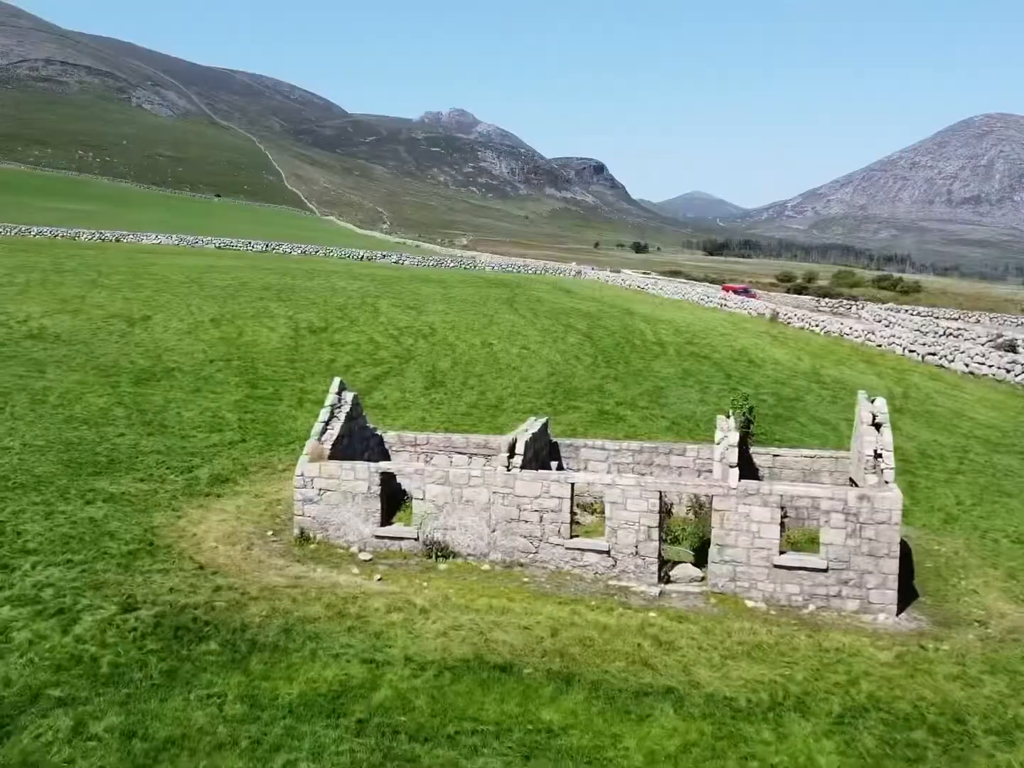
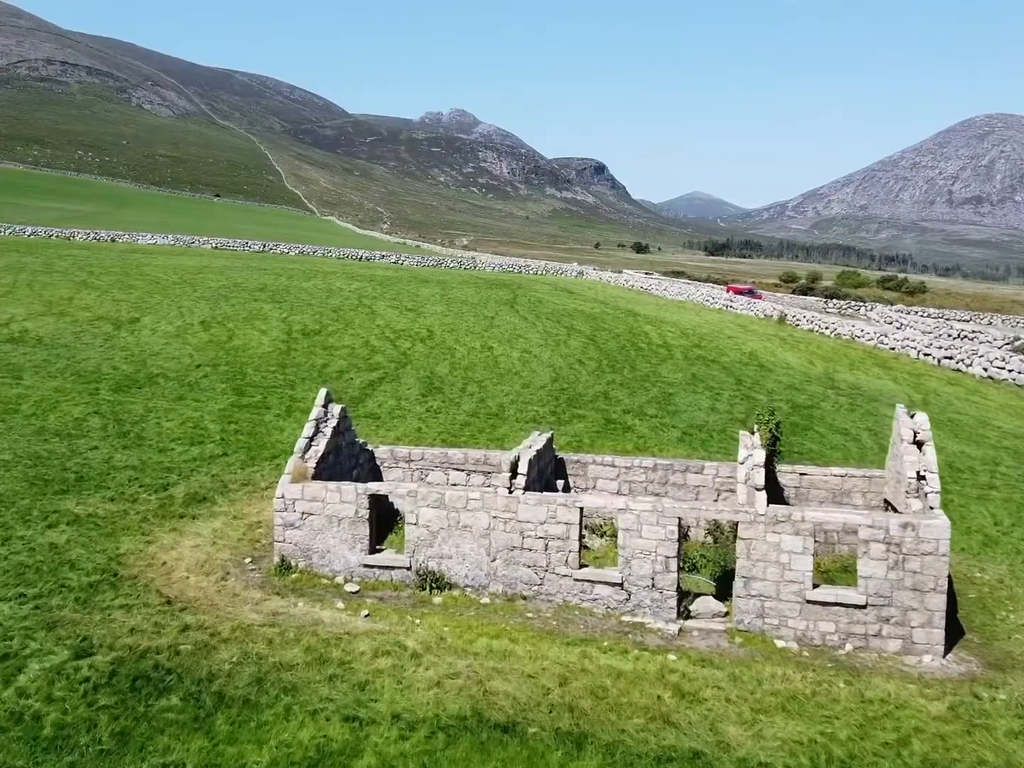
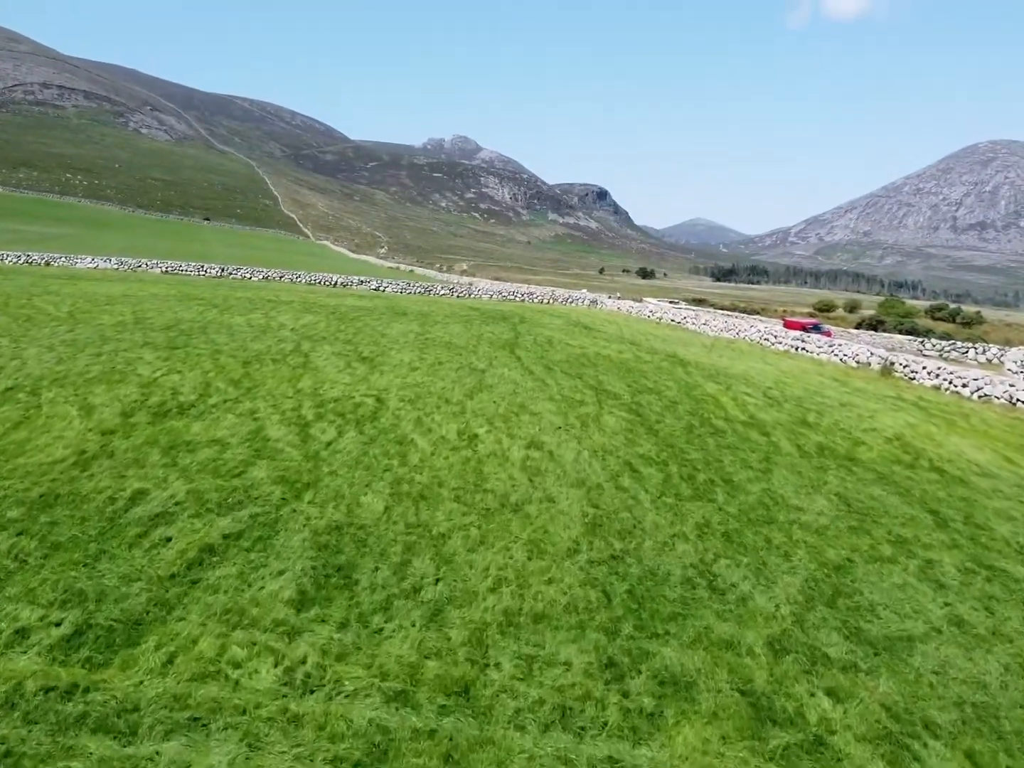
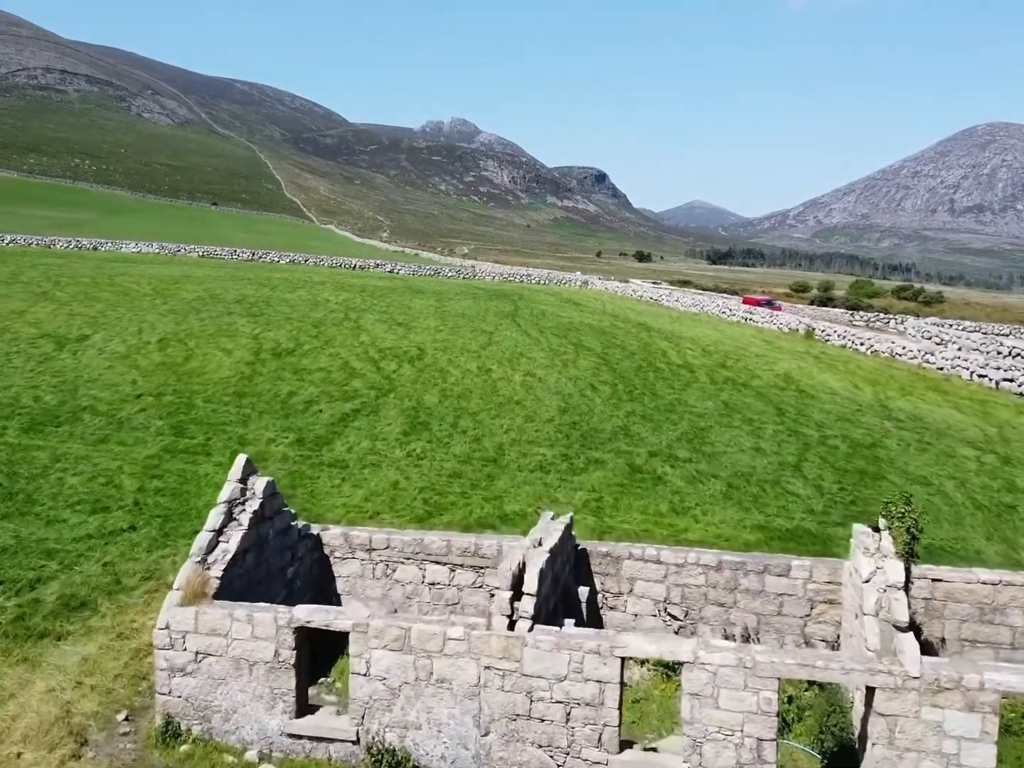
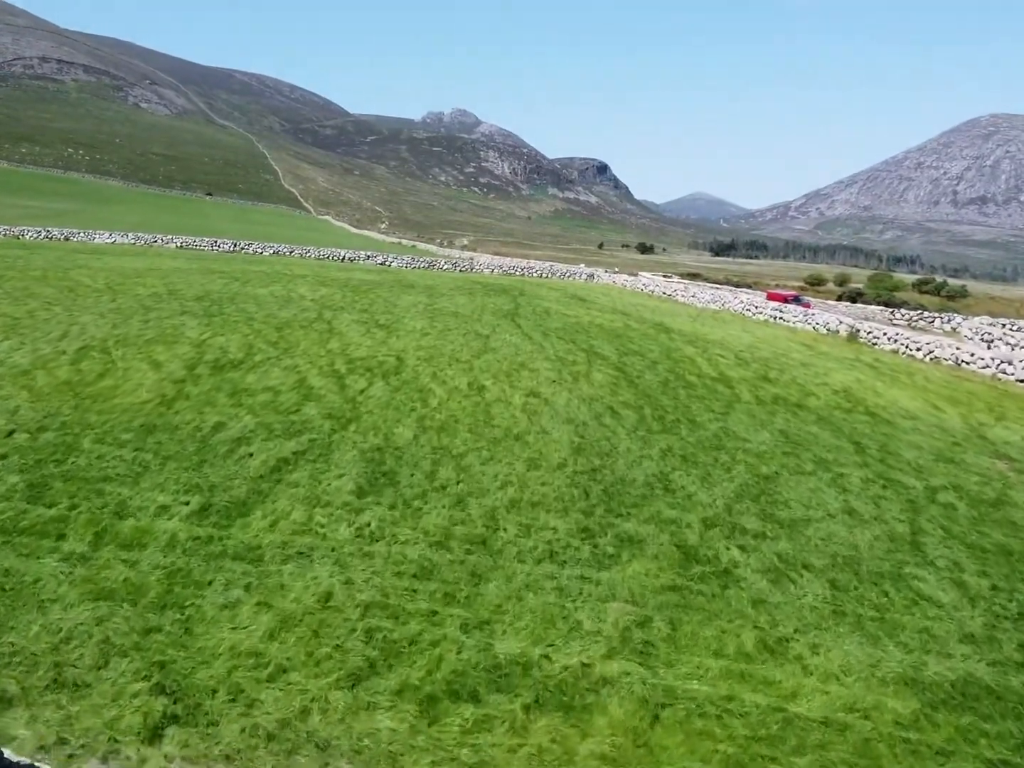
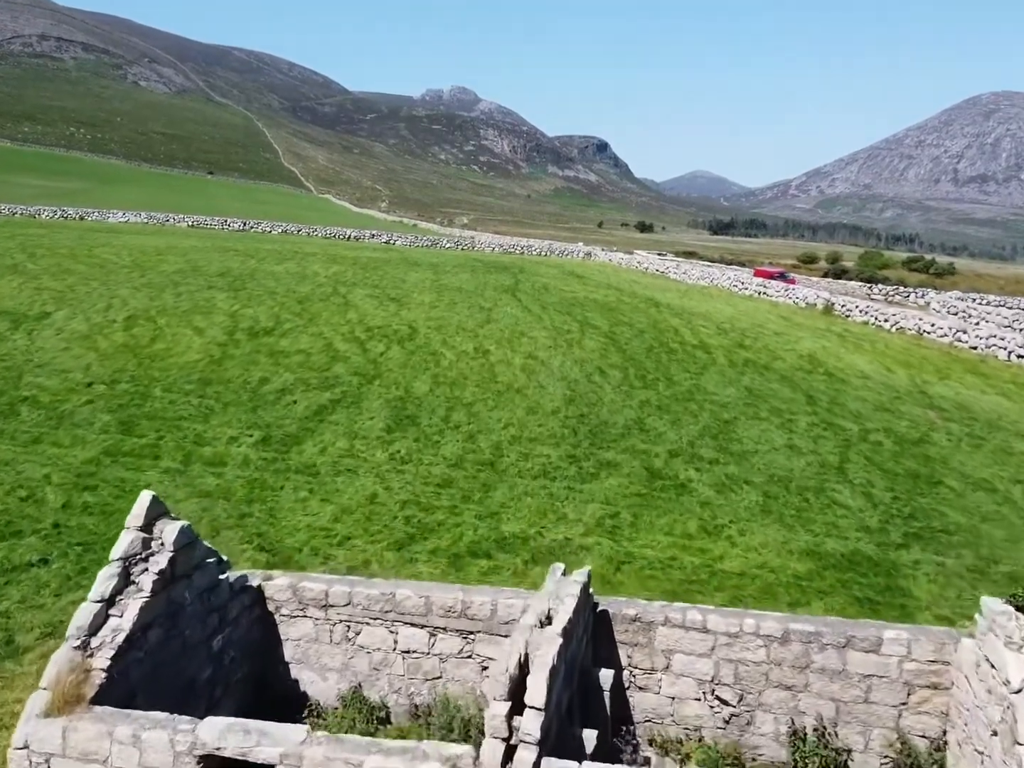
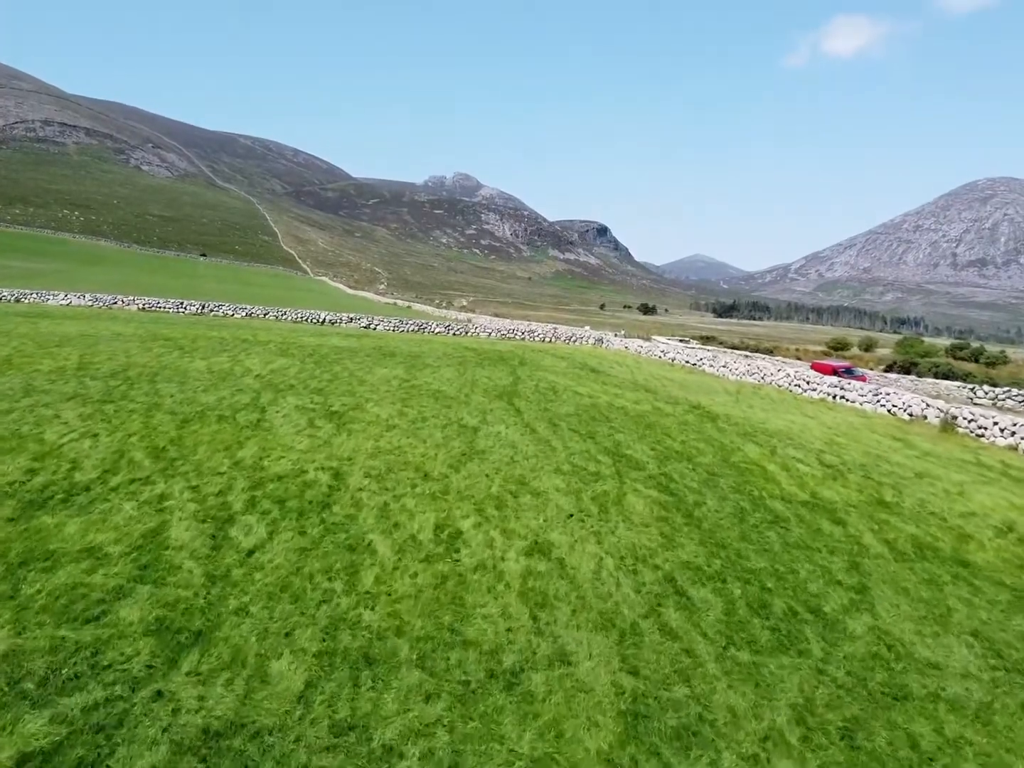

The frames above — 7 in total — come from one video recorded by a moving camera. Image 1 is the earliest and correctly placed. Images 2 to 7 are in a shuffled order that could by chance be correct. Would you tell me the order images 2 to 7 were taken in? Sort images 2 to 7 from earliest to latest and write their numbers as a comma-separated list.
2, 4, 6, 5, 3, 7
